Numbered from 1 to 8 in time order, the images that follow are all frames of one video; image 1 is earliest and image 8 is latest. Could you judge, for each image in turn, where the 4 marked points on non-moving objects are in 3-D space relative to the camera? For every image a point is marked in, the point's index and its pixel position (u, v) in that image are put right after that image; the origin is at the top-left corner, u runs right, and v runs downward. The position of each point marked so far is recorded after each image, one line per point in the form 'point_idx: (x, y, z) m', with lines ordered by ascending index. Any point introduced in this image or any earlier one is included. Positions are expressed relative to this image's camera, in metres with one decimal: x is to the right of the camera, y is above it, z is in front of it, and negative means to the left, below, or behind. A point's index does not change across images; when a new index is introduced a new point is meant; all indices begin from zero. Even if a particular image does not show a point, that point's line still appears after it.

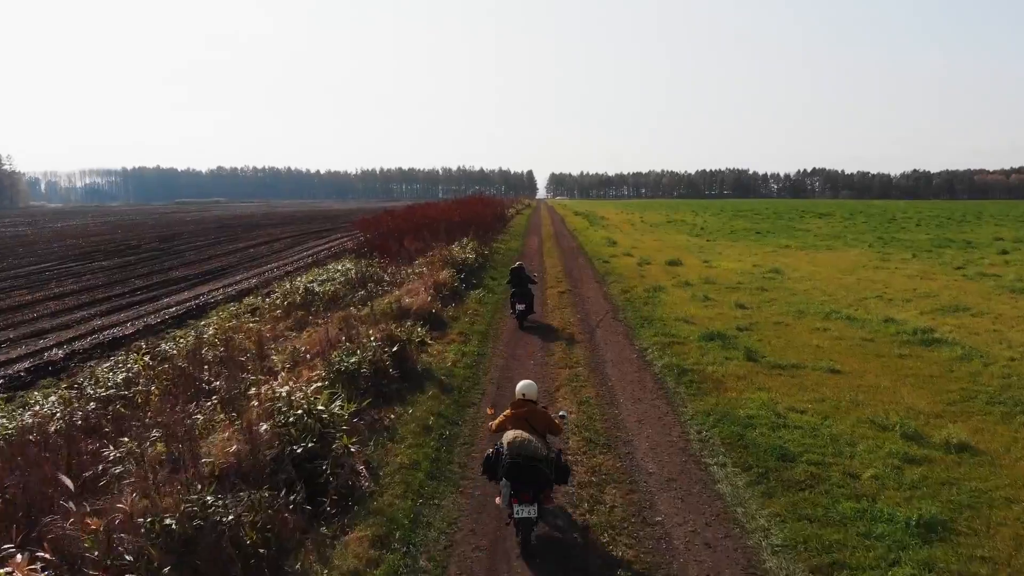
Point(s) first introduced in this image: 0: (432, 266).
0: (-1.9, +0.5, +19.1) m
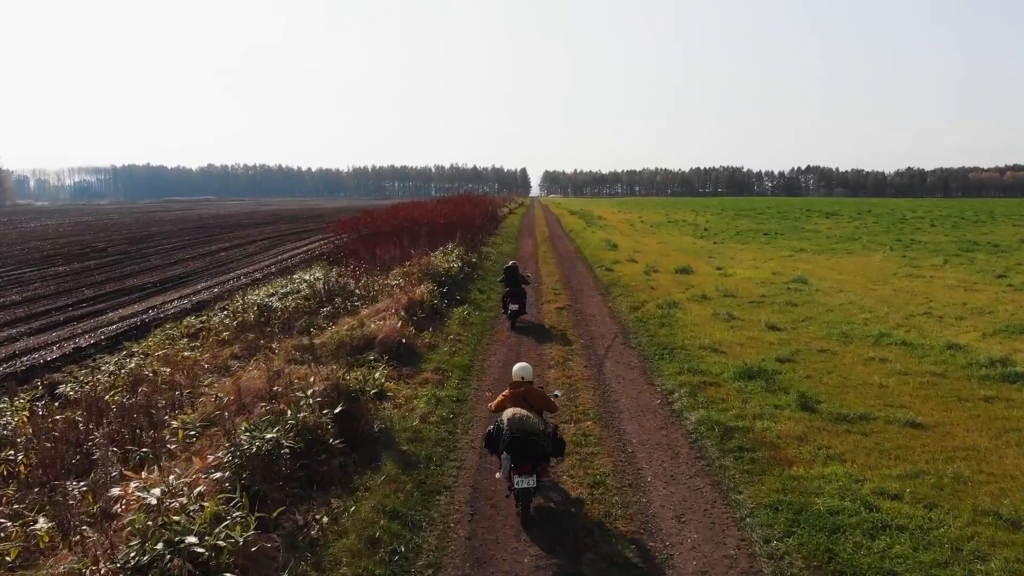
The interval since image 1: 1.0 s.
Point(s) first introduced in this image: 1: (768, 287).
0: (-2.0, +0.2, +16.3) m
1: (+6.1, 0.0, +20.0) m
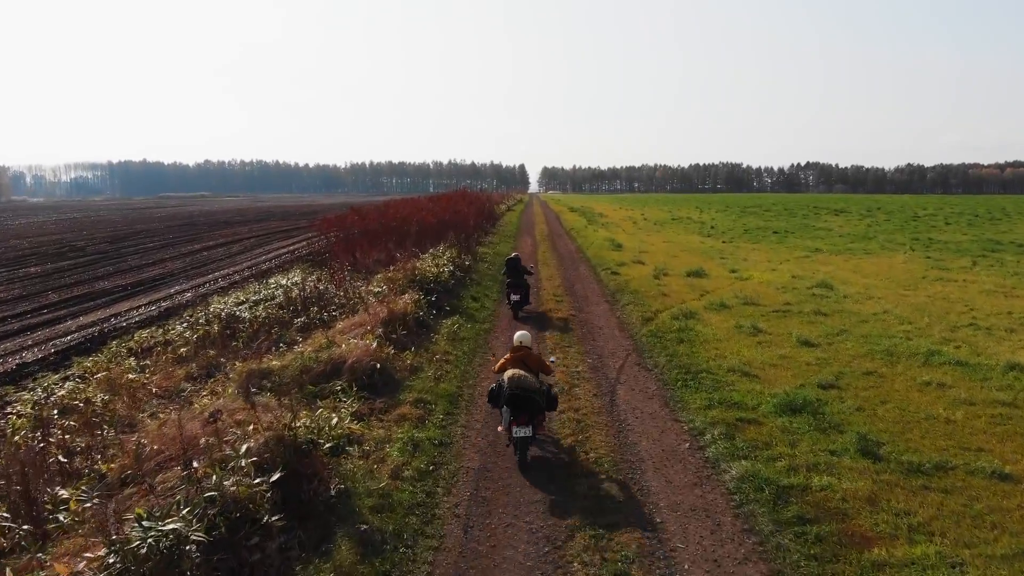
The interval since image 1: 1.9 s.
0: (-2.1, +0.1, +14.5) m
1: (+6.1, -0.1, +18.2) m
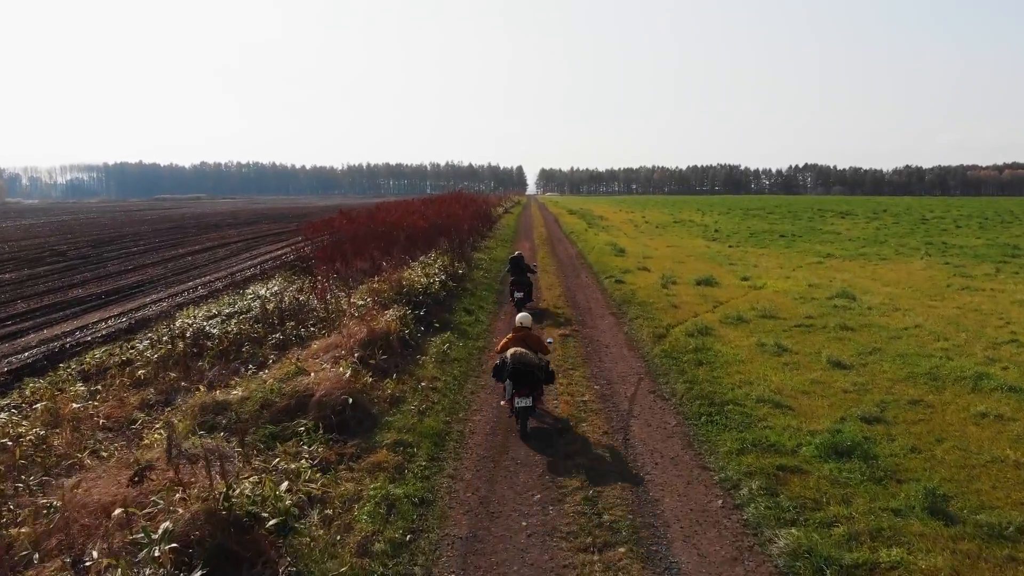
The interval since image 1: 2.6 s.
0: (-2.1, -0.1, +13.1) m
1: (+6.0, -0.3, +16.9) m
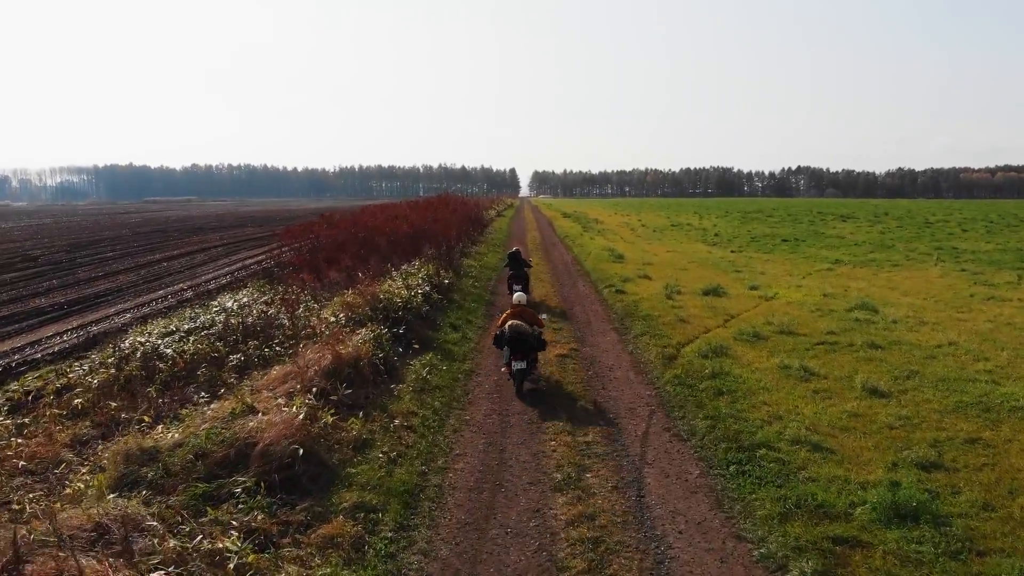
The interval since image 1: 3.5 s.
0: (-2.3, -0.4, +11.6) m
1: (+5.8, -0.5, +15.4) m
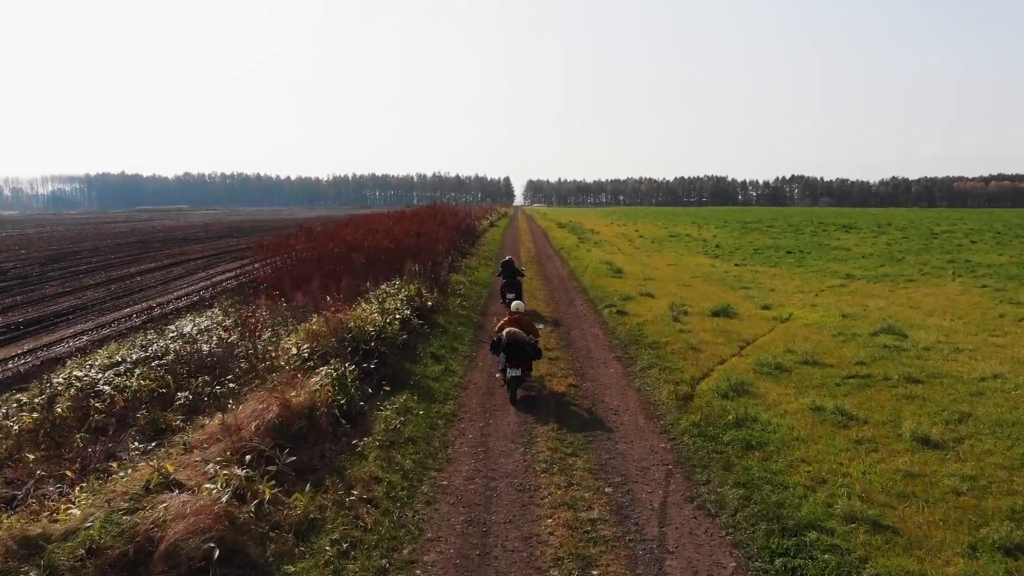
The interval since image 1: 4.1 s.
0: (-2.4, -0.7, +10.1) m
1: (+5.7, -0.9, +13.9) m
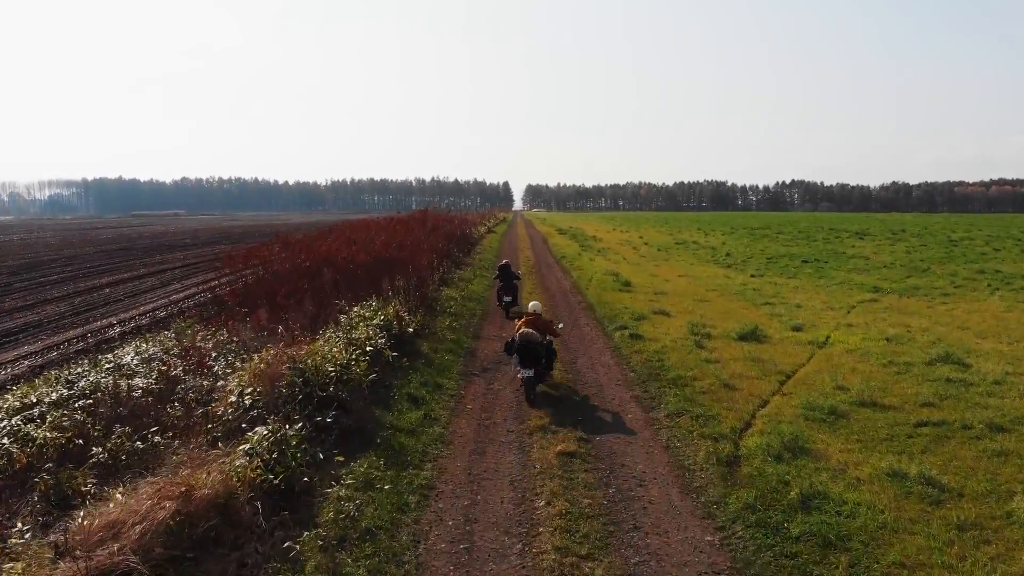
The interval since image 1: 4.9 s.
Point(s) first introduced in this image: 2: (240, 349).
0: (-2.5, -1.0, +8.0) m
1: (+5.6, -1.2, +11.9) m
2: (-3.6, -0.8, +11.3) m
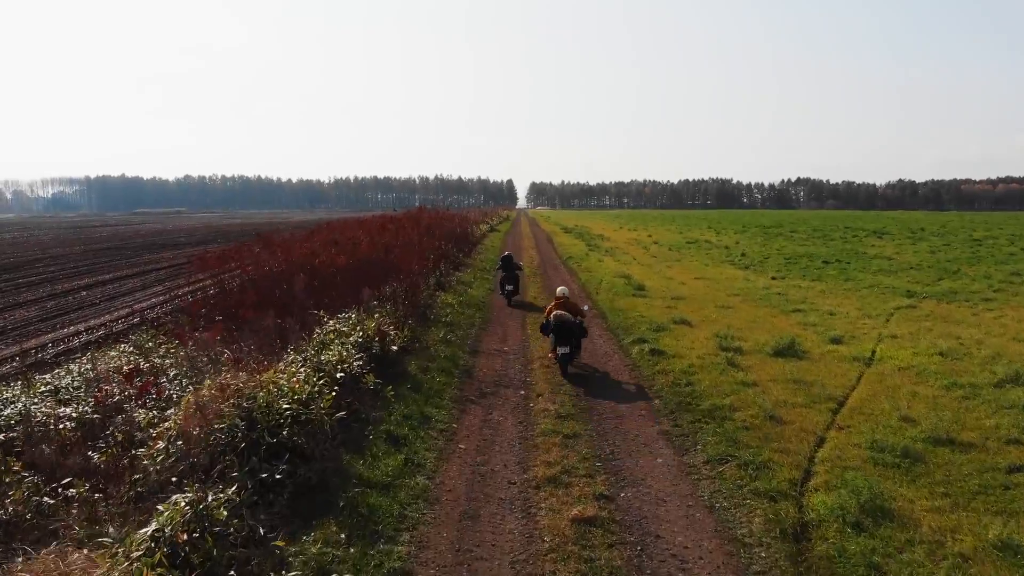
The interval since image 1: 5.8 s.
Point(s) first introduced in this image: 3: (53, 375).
0: (-2.4, -1.1, +6.3) m
1: (+5.7, -1.3, +10.1) m
2: (-3.6, -0.9, +9.6) m
3: (-6.2, -1.1, +11.7) m
